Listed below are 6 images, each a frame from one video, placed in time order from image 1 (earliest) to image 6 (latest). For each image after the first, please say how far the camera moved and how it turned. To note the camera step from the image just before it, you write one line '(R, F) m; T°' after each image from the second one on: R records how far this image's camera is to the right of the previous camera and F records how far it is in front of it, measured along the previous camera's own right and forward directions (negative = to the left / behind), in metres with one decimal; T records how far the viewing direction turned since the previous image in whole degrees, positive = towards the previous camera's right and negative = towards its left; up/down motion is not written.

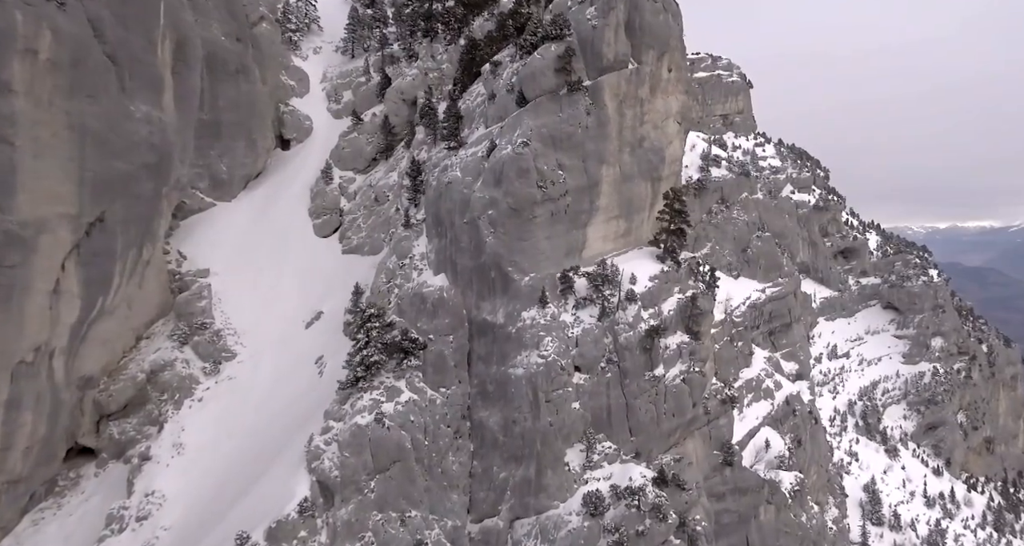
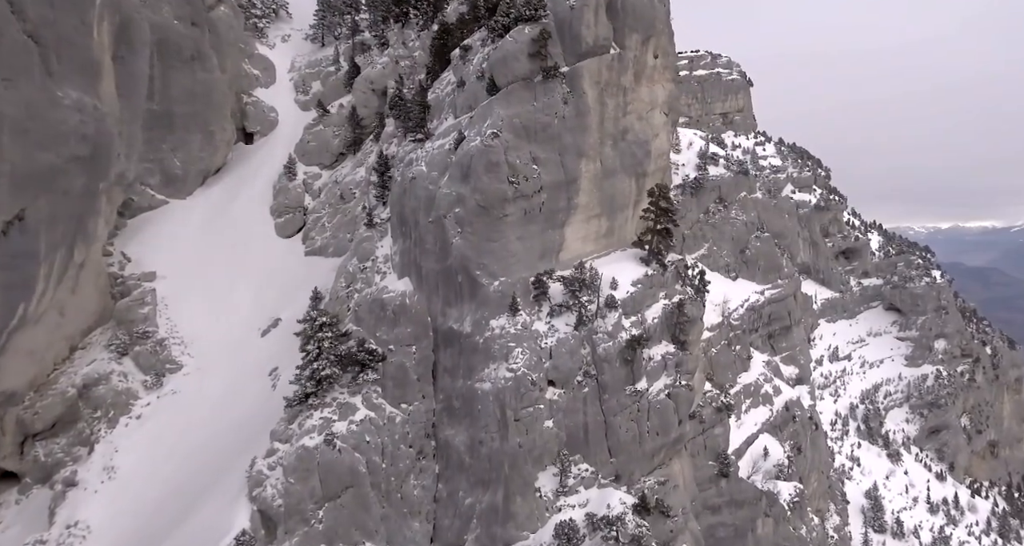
(+1.9, +4.2) m; 0°
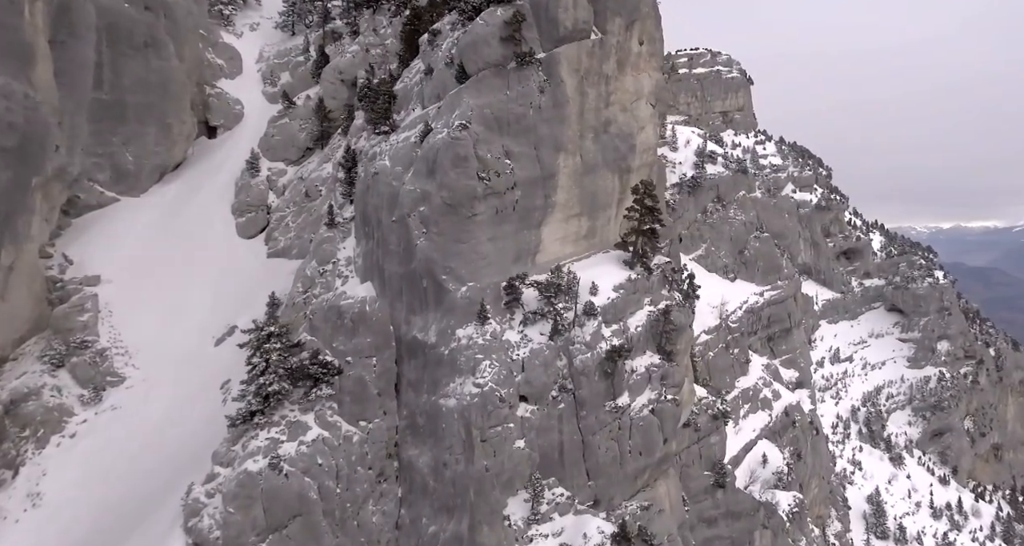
(+1.6, +3.7) m; 0°
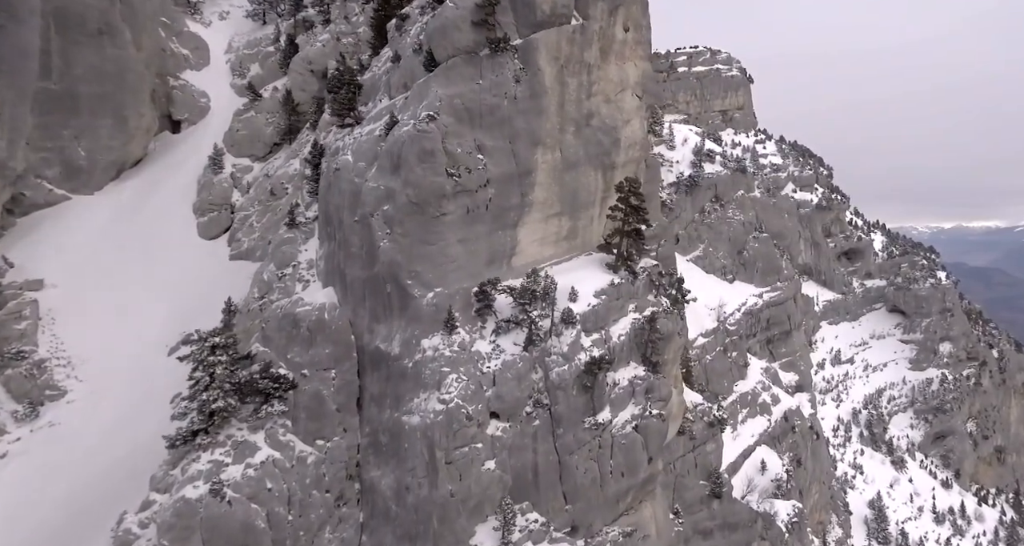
(+1.4, +3.2) m; 0°
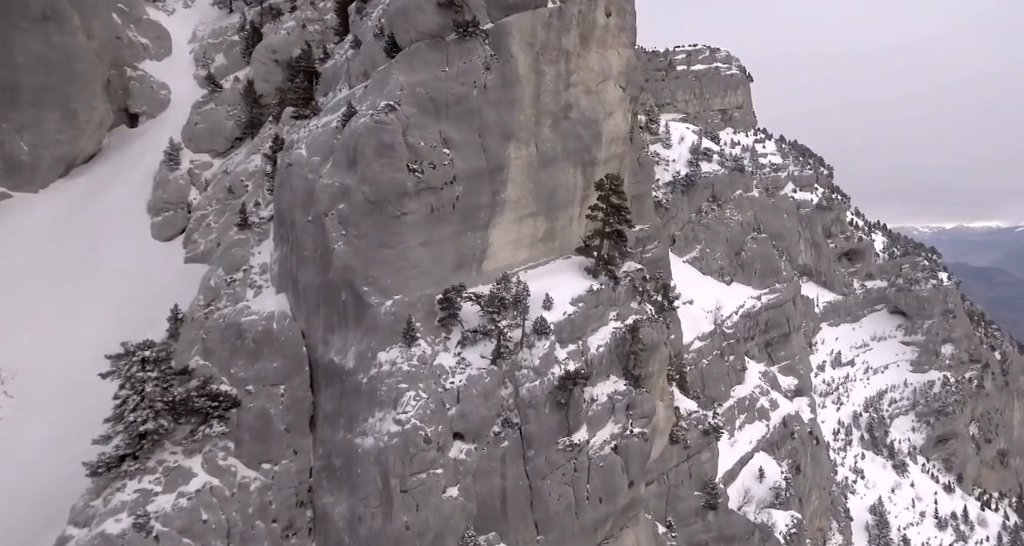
(+1.4, +3.3) m; 0°
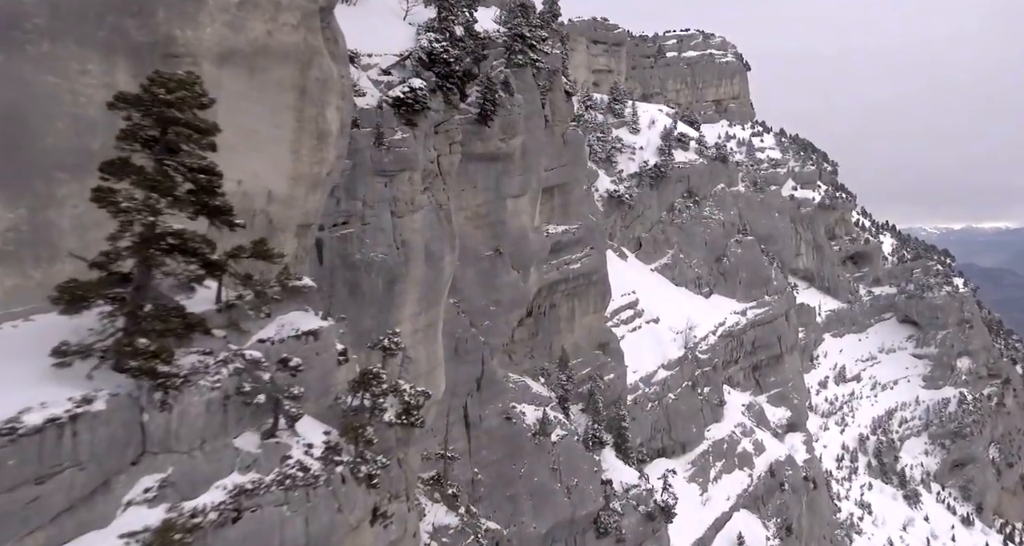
(+11.1, +24.9) m; 0°
